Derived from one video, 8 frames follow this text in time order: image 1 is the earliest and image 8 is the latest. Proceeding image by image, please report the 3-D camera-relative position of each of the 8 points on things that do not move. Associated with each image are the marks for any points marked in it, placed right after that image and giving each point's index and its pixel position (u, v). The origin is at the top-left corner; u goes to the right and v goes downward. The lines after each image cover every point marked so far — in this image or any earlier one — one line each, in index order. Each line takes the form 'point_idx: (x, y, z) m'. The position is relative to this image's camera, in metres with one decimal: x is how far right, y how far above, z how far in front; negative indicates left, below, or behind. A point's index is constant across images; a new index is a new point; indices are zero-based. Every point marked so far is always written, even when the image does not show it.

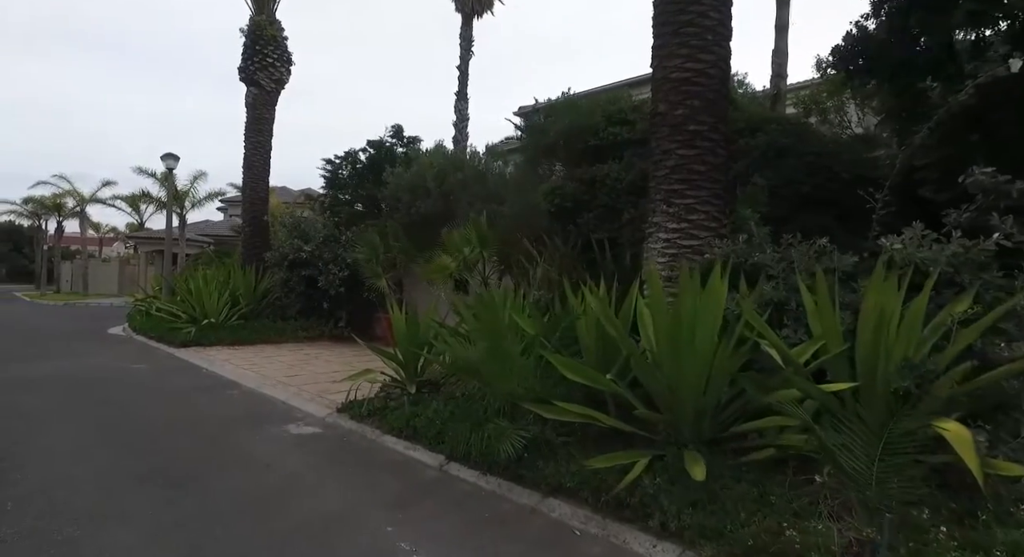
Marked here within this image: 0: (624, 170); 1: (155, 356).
0: (+1.6, +1.5, +8.7) m
1: (-6.9, -1.5, +12.0) m
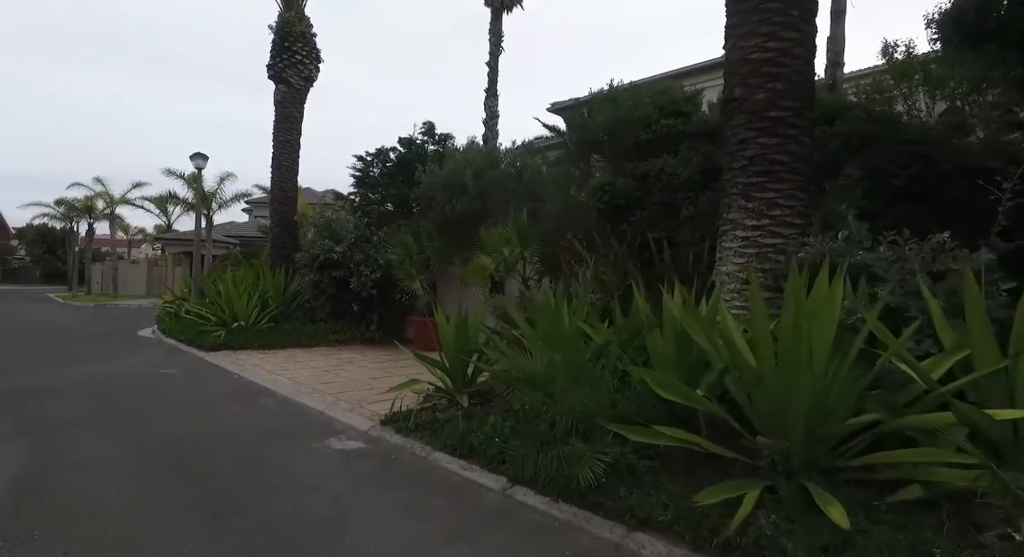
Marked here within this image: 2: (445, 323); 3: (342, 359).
0: (+2.2, +1.5, +8.2) m
1: (-6.1, -1.5, +11.7) m
2: (-0.7, -0.5, +6.6) m
3: (-3.0, -1.5, +11.2) m
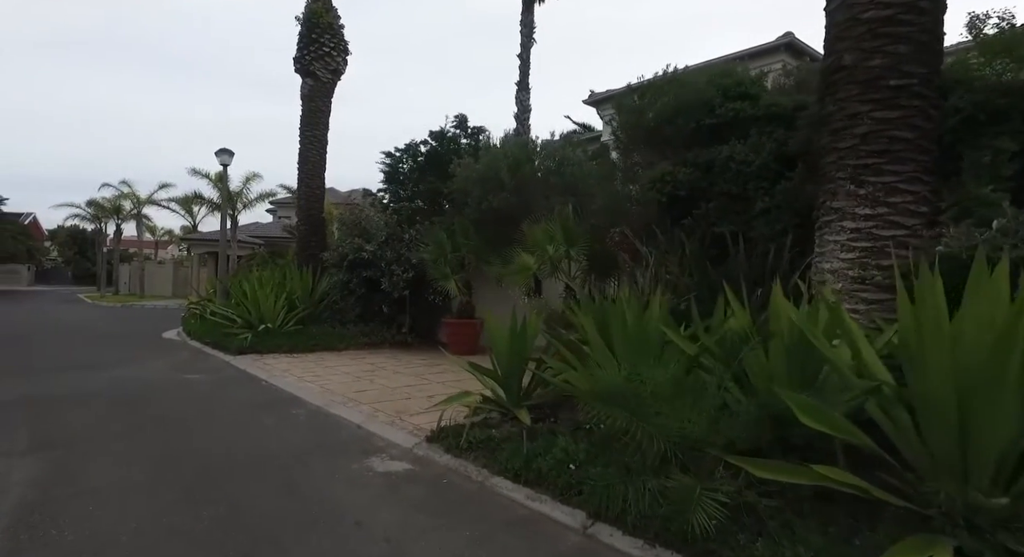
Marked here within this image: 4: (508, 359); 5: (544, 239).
0: (+2.8, +1.5, +7.4) m
1: (-5.4, -1.5, +11.2) m
2: (-0.1, -0.4, +5.9) m
3: (-2.3, -1.5, +10.5) m
4: (0.0, -0.7, +5.8) m
5: (+0.5, +0.6, +10.0) m
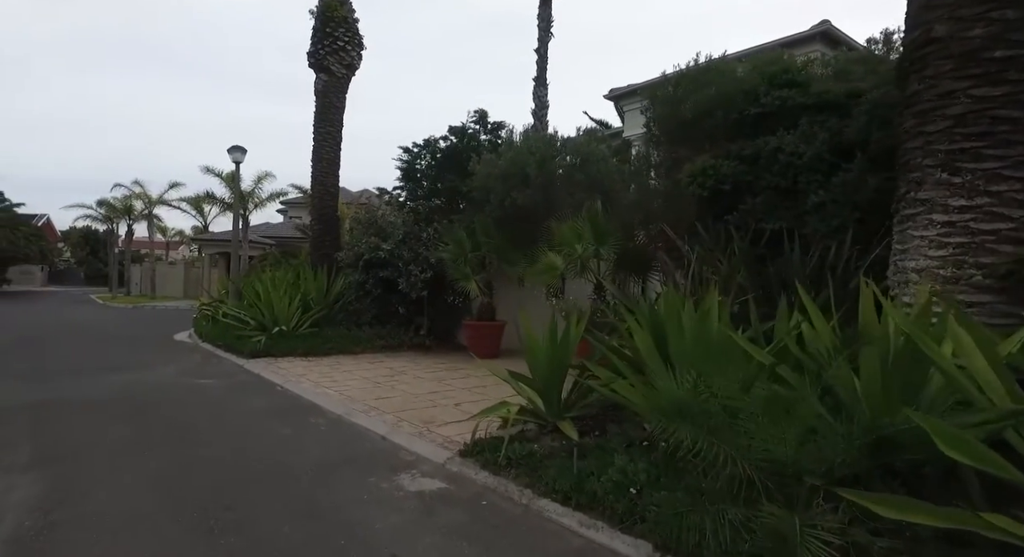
0: (+3.2, +1.5, +6.8) m
1: (-5.0, -1.5, +10.8) m
2: (+0.2, -0.4, +5.4) m
3: (-1.9, -1.5, +10.1) m
4: (+0.3, -0.7, +5.3) m
5: (+0.9, +0.6, +9.5) m
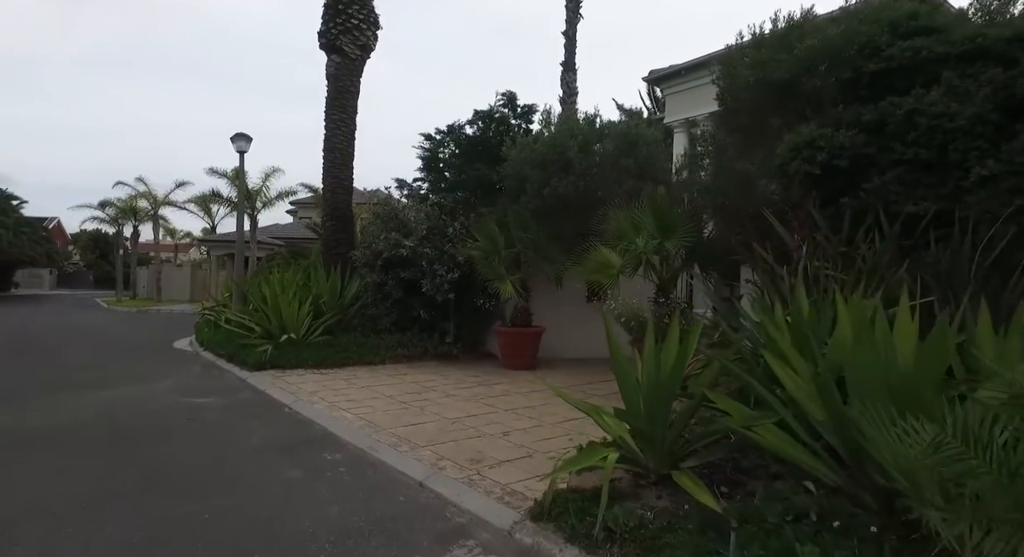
0: (+3.7, +1.5, +5.4) m
1: (-4.3, -1.6, +9.4) m
2: (+0.8, -0.4, +4.0) m
3: (-1.3, -1.5, +8.7) m
4: (+0.9, -0.7, +3.8) m
5: (+1.5, +0.6, +8.1) m
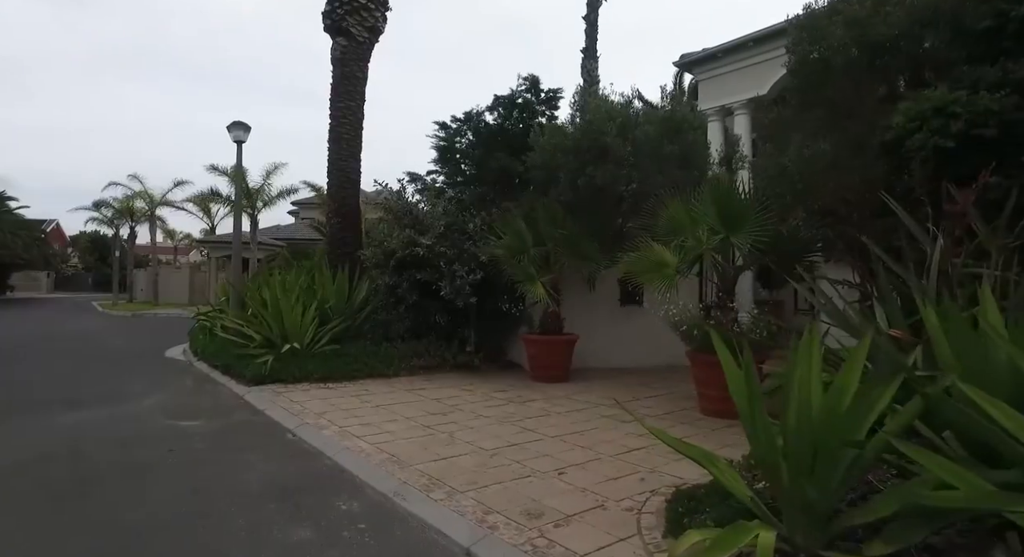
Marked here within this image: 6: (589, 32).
0: (+4.2, +1.5, +4.2) m
1: (-3.9, -1.6, +8.2) m
2: (+1.2, -0.4, +2.8) m
3: (-0.8, -1.5, +7.5) m
4: (+1.3, -0.7, +2.7) m
5: (+2.0, +0.6, +6.9) m
6: (+2.1, +6.7, +17.1) m
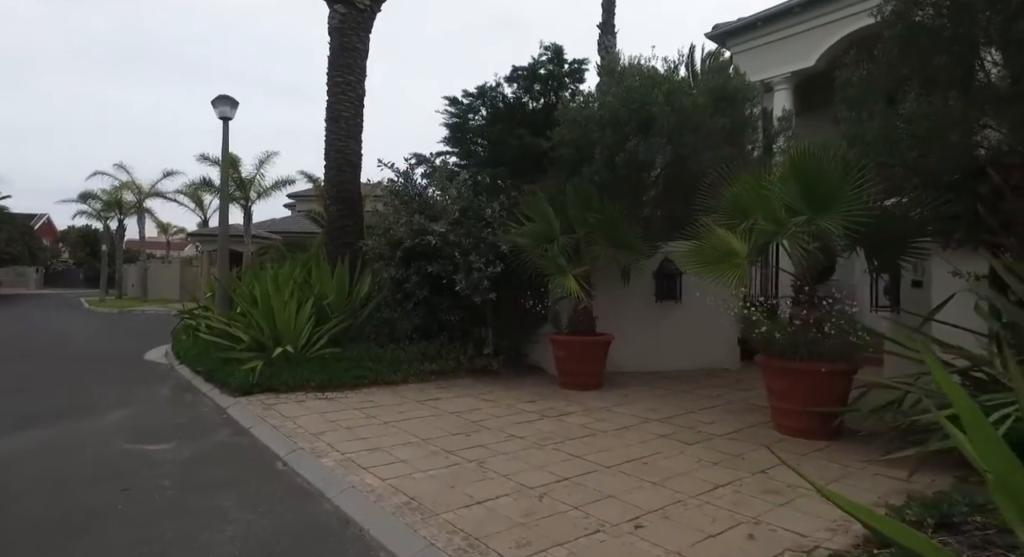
0: (+4.5, +1.6, +3.0) m
1: (-3.5, -1.5, +7.0) m
2: (+1.6, -0.4, +1.6) m
3: (-0.5, -1.4, +6.3) m
4: (+1.7, -0.7, +1.5) m
5: (+2.3, +0.7, +5.7) m
6: (+2.4, +6.9, +15.8) m
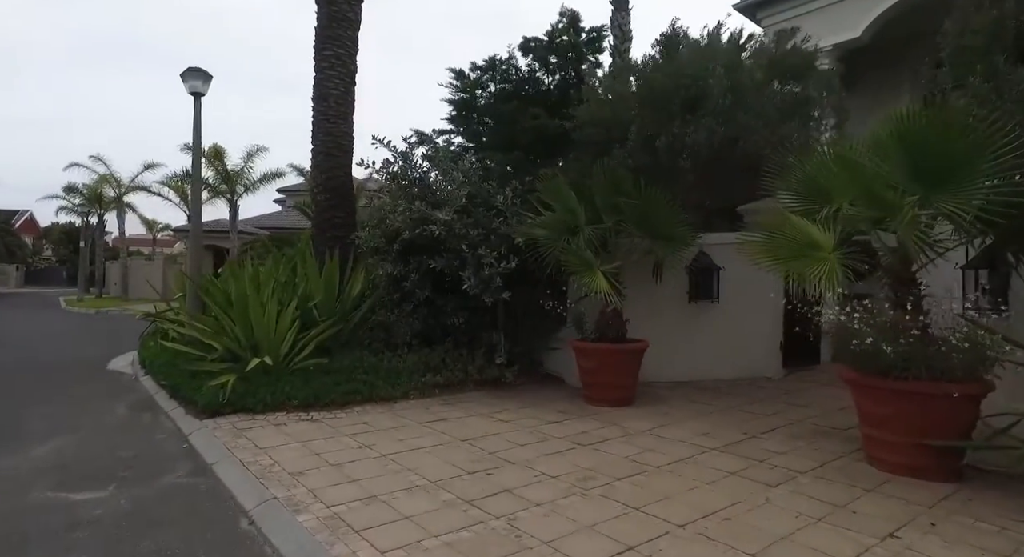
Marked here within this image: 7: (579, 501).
0: (+4.8, +1.6, +1.8) m
1: (-3.3, -1.5, +5.7) m
2: (+1.9, -0.4, +0.4) m
3: (-0.2, -1.4, +5.1) m
4: (+2.0, -0.7, +0.3) m
5: (+2.6, +0.7, +4.5) m
6: (+2.5, +7.0, +14.6) m
7: (+0.4, -1.4, +4.1) m
